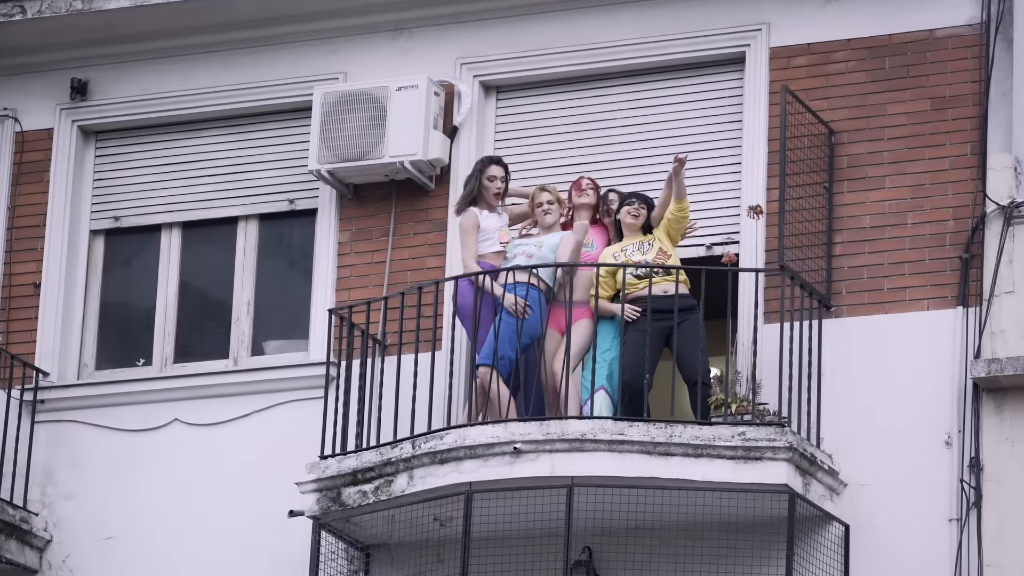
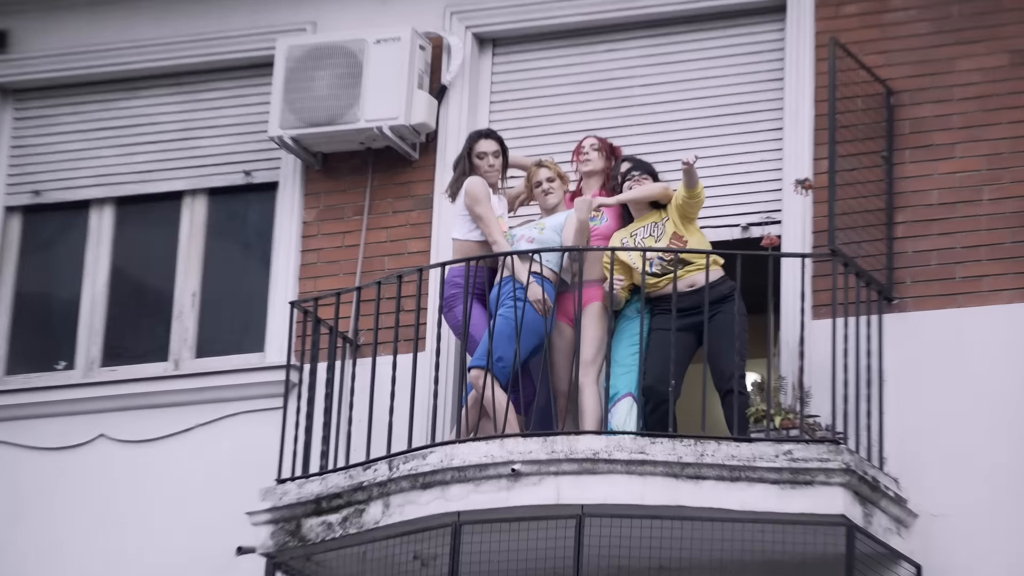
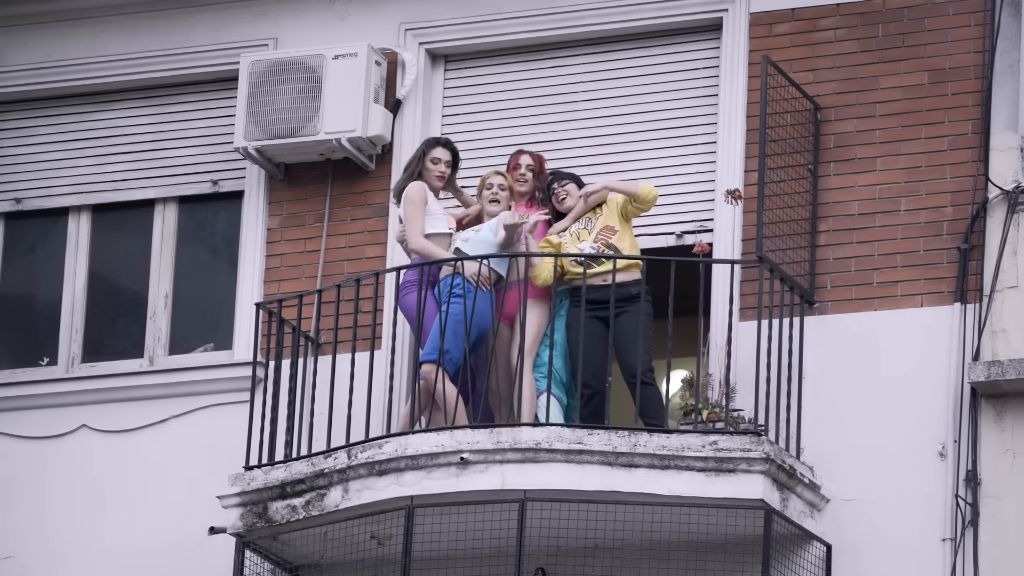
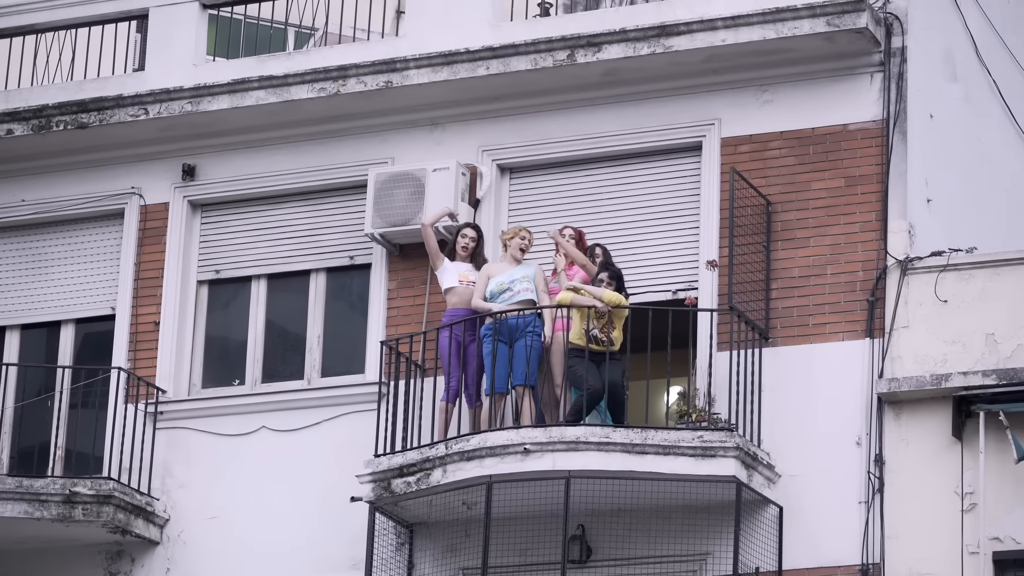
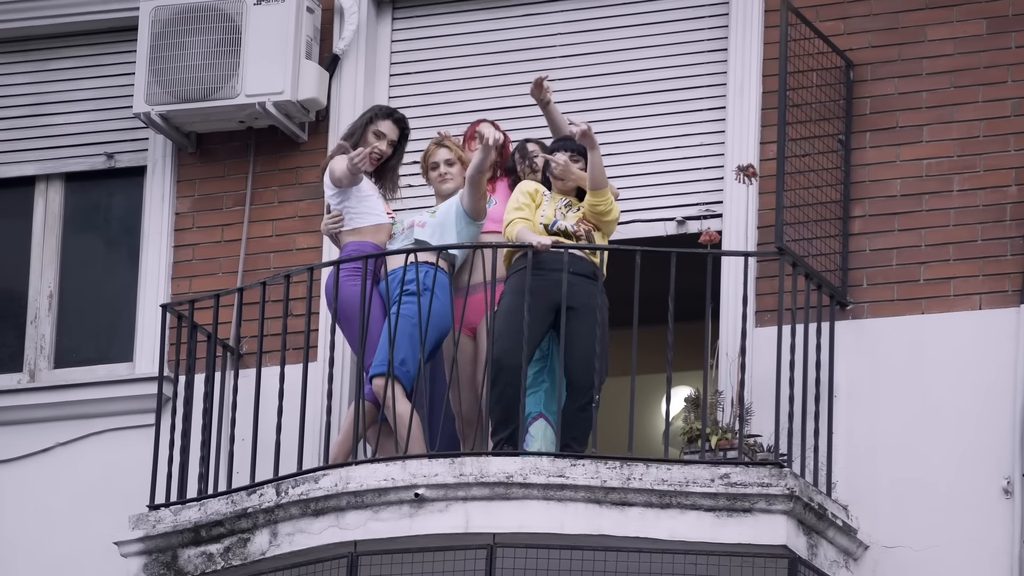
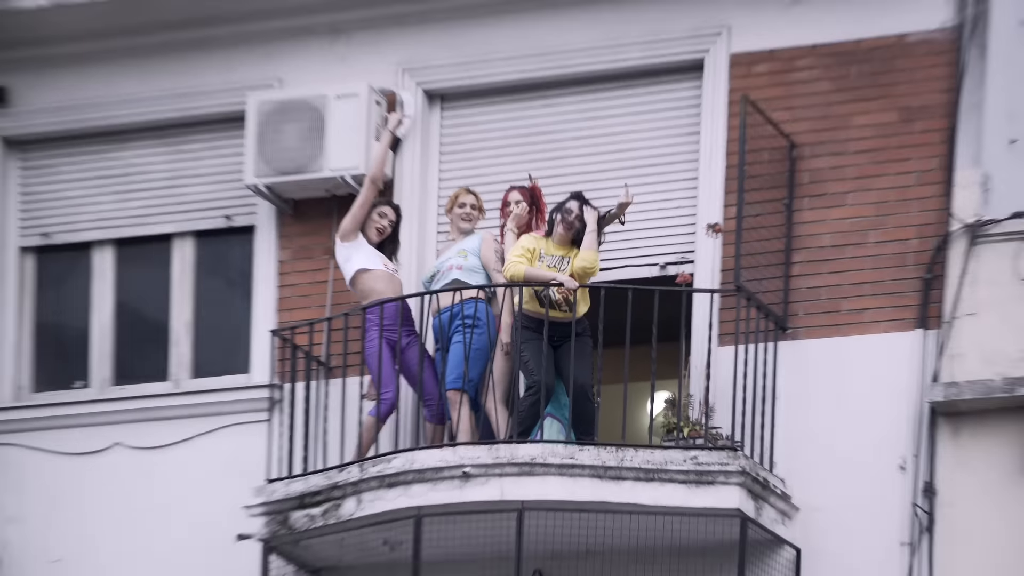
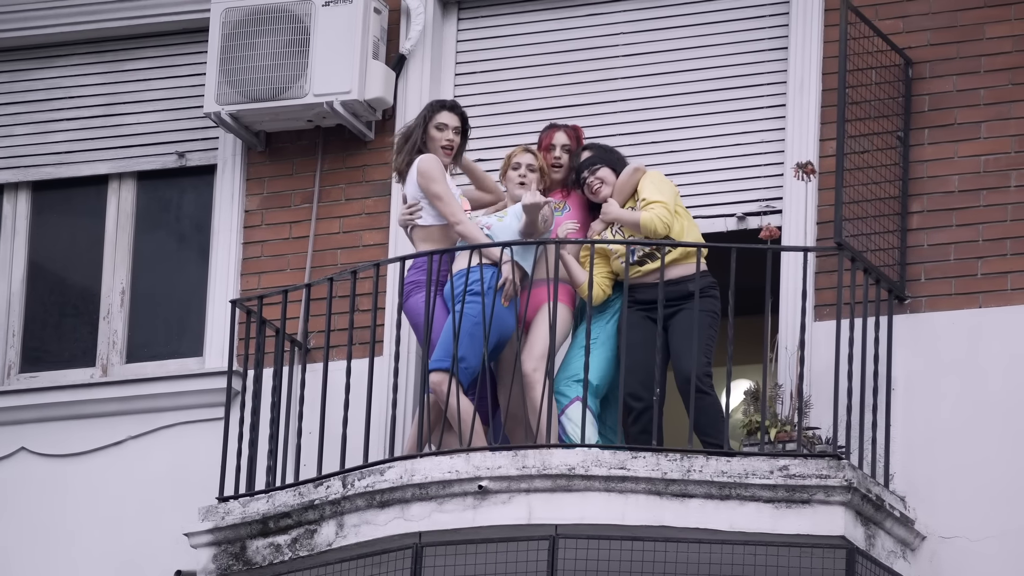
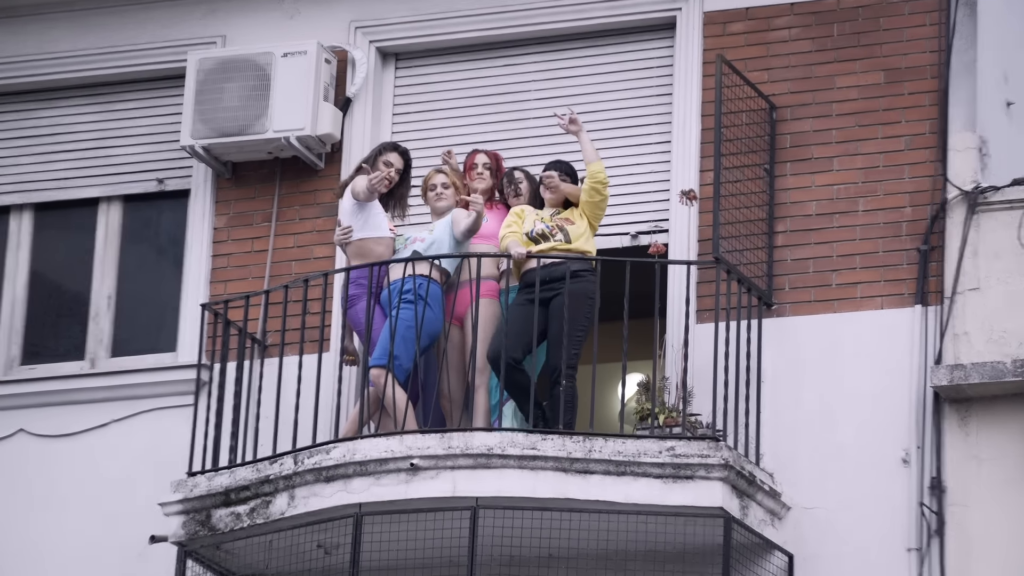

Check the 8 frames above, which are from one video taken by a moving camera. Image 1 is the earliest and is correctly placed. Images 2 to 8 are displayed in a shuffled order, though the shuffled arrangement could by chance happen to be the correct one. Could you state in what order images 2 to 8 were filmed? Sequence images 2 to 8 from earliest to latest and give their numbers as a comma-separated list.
2, 7, 3, 8, 5, 6, 4
